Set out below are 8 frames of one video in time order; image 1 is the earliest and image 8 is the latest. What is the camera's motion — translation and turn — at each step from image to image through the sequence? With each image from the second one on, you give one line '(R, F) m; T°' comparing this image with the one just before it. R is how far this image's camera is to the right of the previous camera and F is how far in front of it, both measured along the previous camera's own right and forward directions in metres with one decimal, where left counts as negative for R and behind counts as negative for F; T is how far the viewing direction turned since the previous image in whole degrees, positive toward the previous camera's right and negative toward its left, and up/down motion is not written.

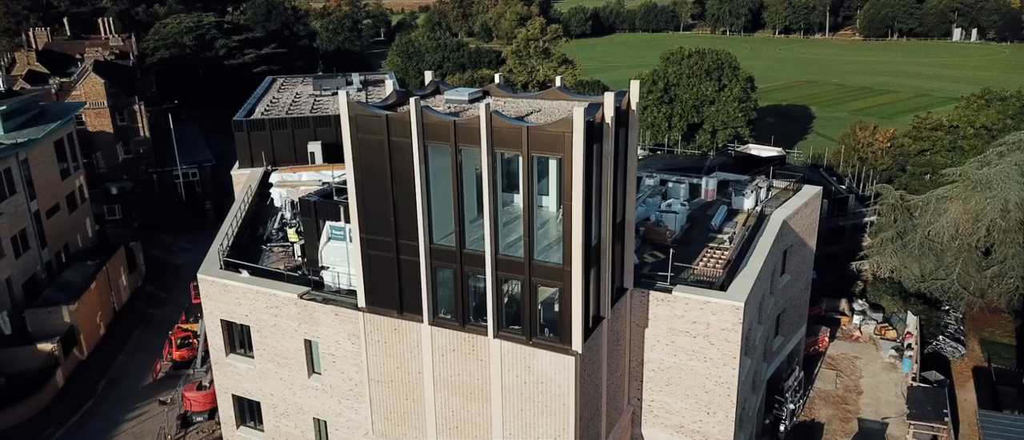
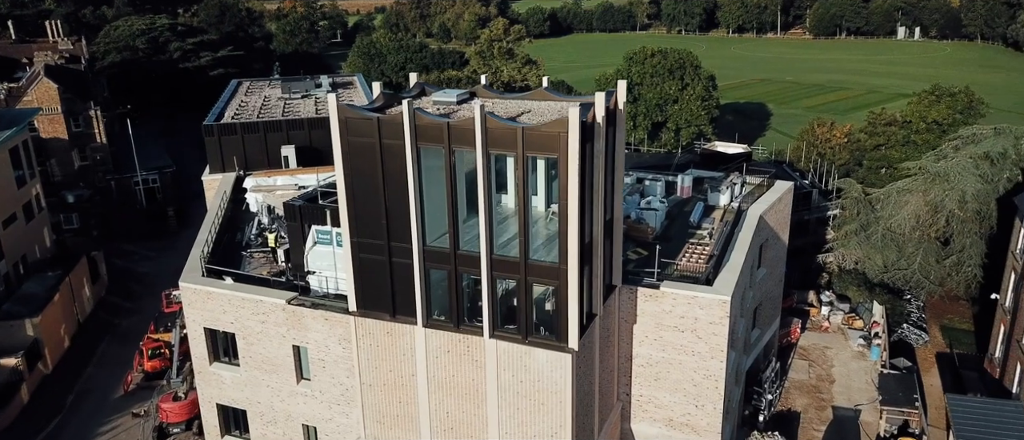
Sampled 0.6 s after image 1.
(-1.4, -0.2) m; +4°
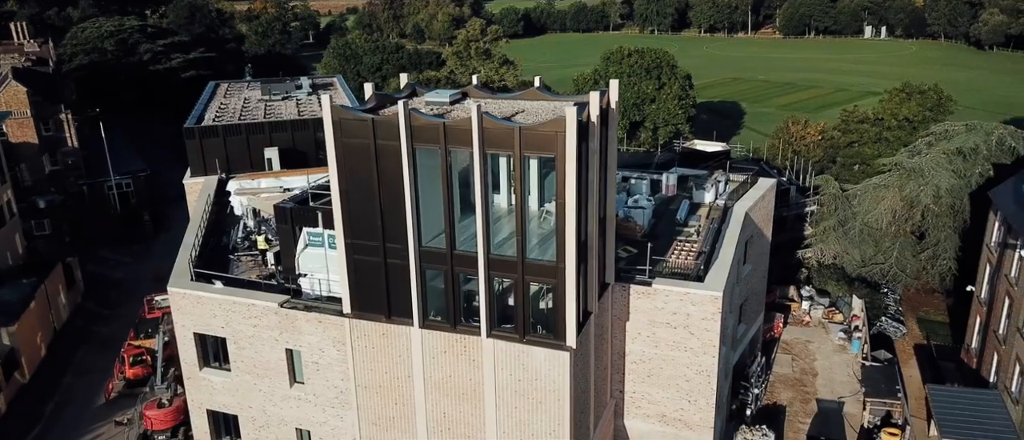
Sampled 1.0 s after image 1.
(-0.9, -0.1) m; +2°
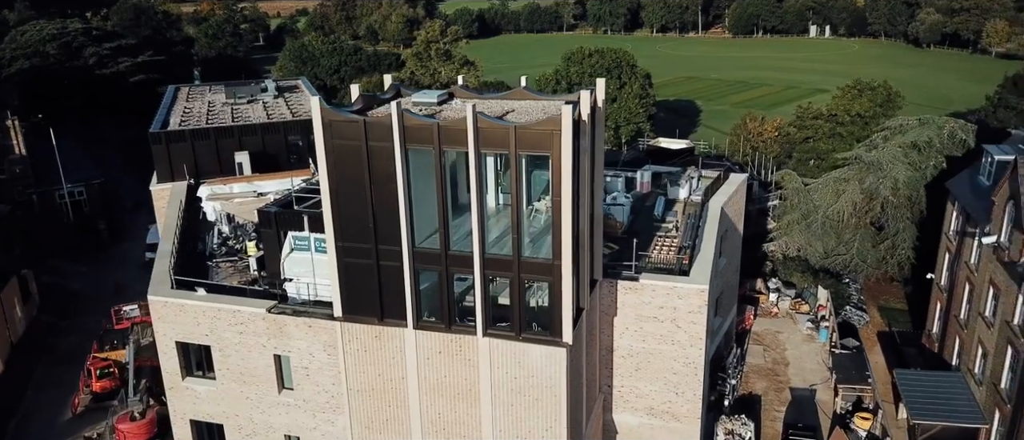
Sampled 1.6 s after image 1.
(-1.6, -0.1) m; +4°
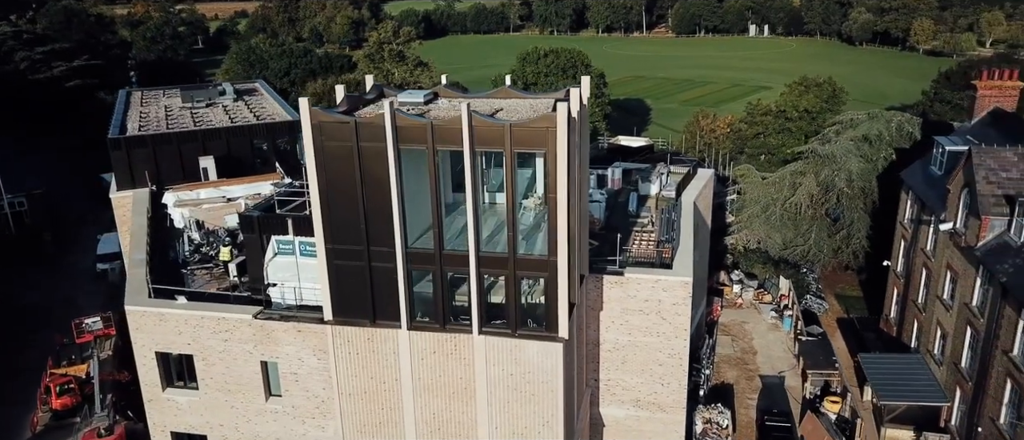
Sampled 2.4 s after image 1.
(-1.9, -0.1) m; +5°
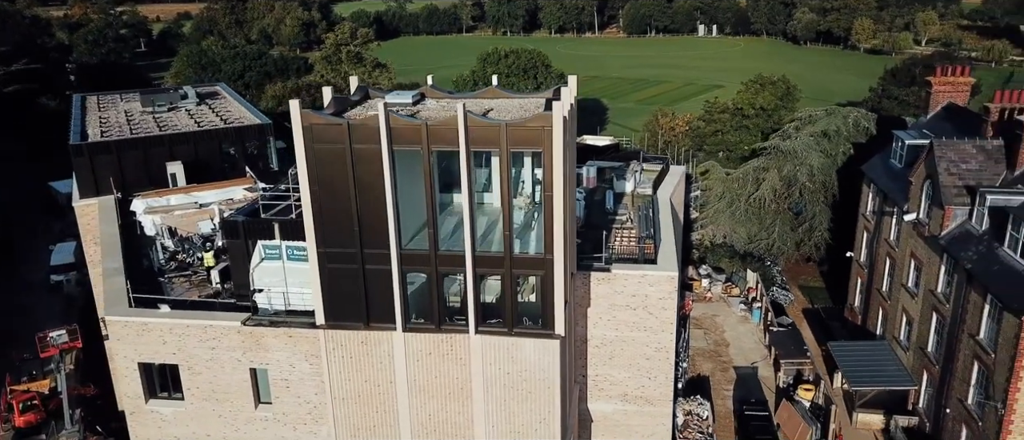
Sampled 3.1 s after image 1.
(-1.7, -0.1) m; +4°
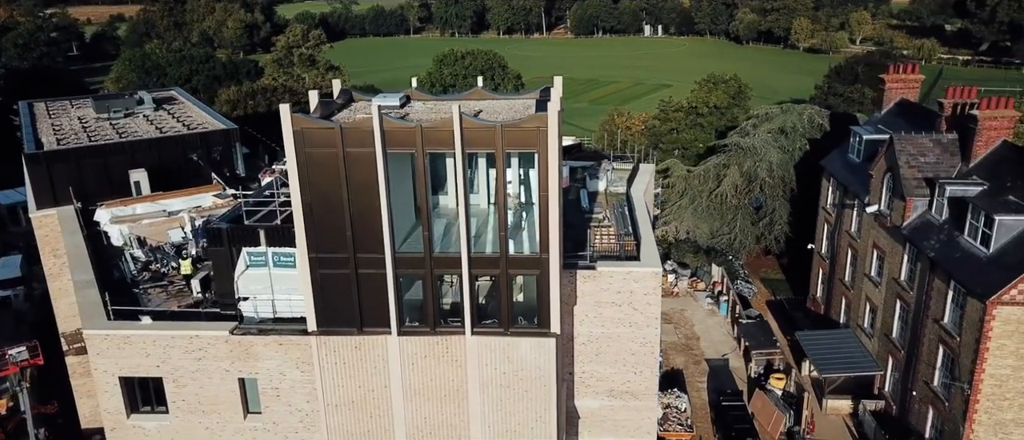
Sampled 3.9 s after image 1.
(-1.8, 0.0) m; +5°
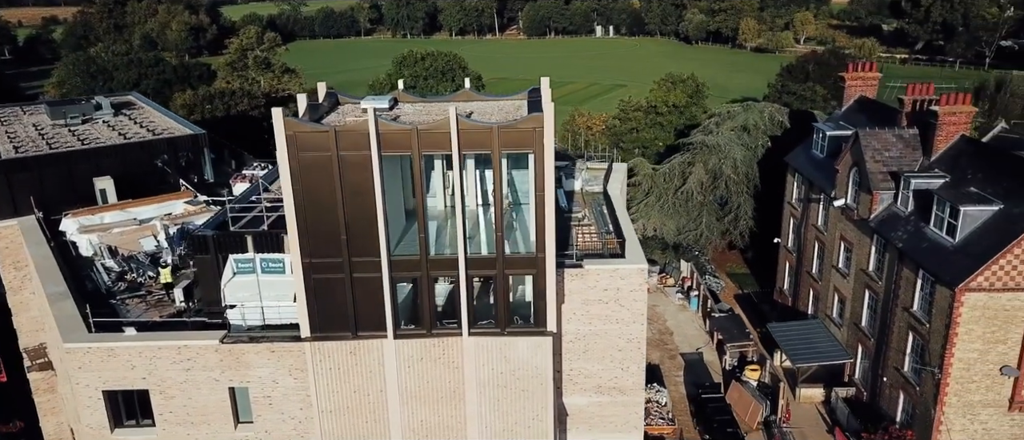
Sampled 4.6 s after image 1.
(-1.7, 0.0) m; +4°
